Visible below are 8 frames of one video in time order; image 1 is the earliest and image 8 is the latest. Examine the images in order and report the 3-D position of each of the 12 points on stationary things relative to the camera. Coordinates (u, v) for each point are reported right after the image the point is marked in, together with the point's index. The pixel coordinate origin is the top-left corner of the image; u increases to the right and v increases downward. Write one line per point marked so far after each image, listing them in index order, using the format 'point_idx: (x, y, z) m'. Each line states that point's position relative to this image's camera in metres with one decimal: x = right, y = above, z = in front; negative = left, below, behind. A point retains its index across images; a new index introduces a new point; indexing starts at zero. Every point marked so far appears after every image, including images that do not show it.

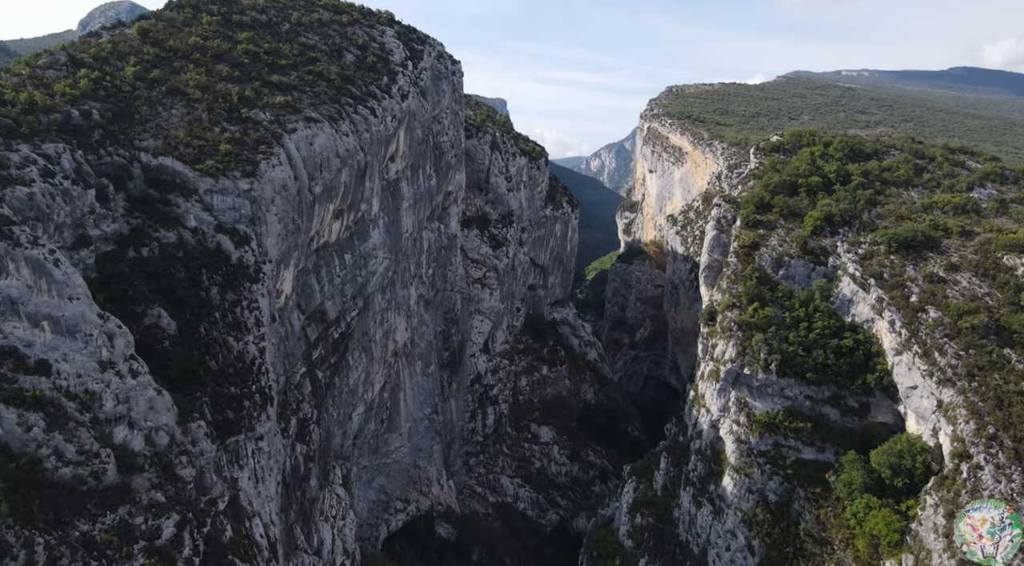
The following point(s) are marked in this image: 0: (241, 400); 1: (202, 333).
0: (-7.2, -3.1, +18.1) m
1: (-8.2, -1.3, +18.0) m
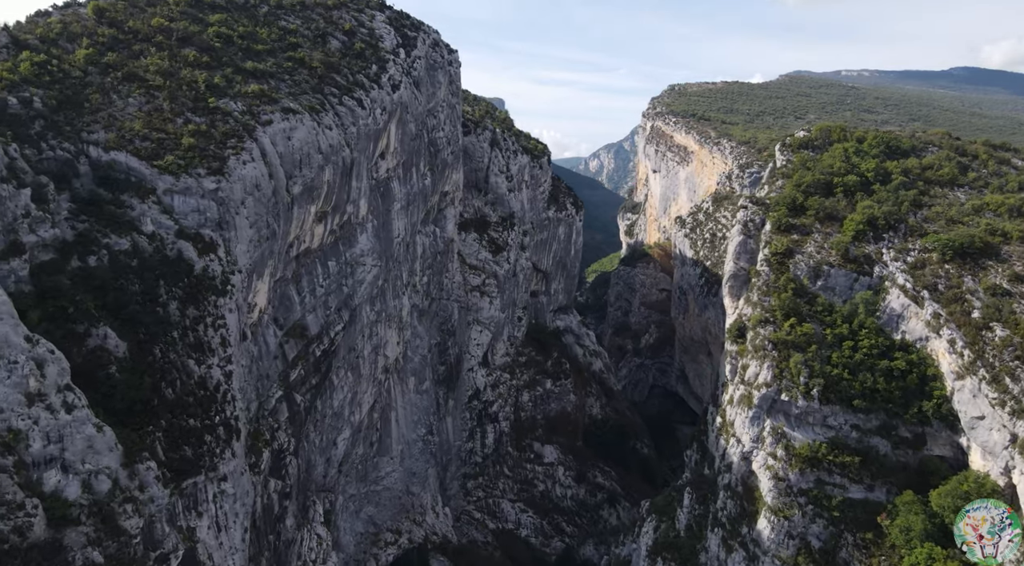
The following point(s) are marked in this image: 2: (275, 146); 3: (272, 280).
0: (-7.1, -3.5, +15.6) m
1: (-8.1, -1.6, +15.4) m
2: (-6.7, +3.9, +19.2) m
3: (-6.9, +0.1, +19.6) m
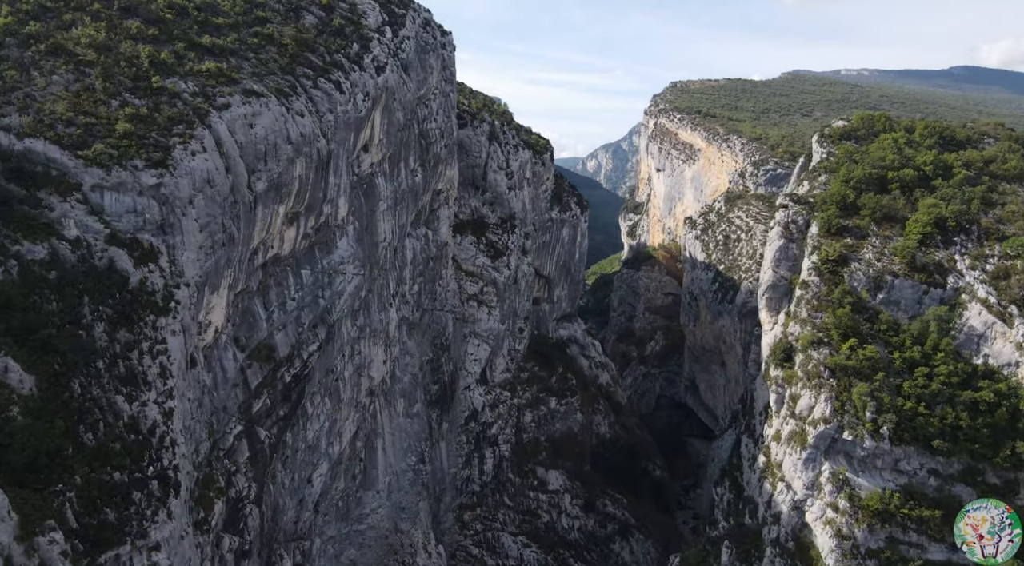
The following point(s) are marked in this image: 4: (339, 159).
0: (-7.0, -3.8, +12.5) m
1: (-8.0, -2.0, +12.3) m
2: (-6.6, +3.5, +16.1) m
3: (-6.8, -0.3, +16.5) m
4: (-5.0, +3.6, +19.7) m
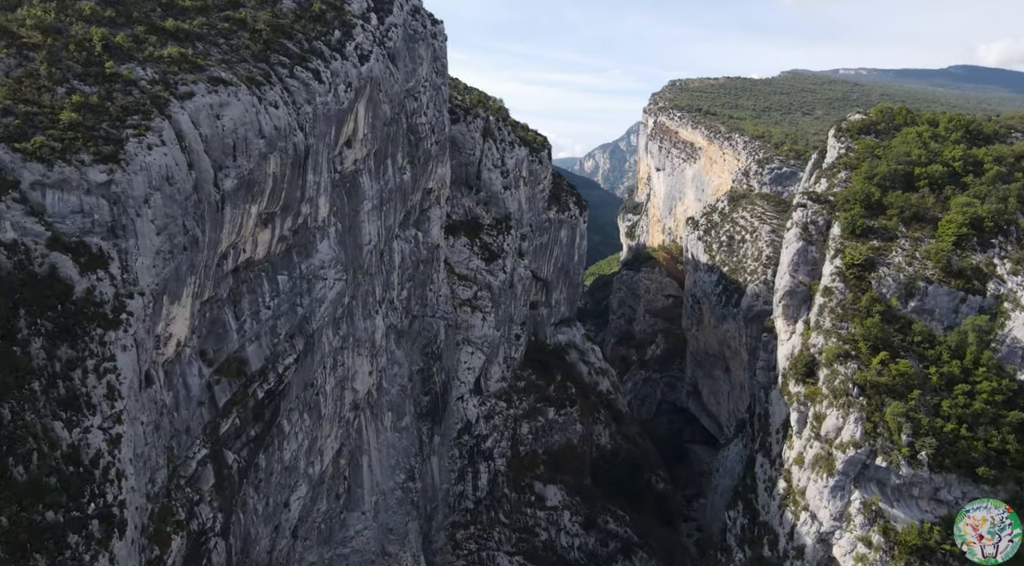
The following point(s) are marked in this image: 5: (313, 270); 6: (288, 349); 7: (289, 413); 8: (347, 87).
0: (-7.1, -4.0, +10.9) m
1: (-8.1, -2.2, +10.8) m
2: (-6.8, +3.4, +14.6) m
3: (-7.0, -0.4, +14.9) m
4: (-5.2, +3.4, +18.1) m
5: (-5.4, +0.4, +18.5) m
6: (-5.8, -1.7, +17.5) m
7: (-5.8, -3.4, +17.6) m
8: (-4.6, +5.4, +18.8) m
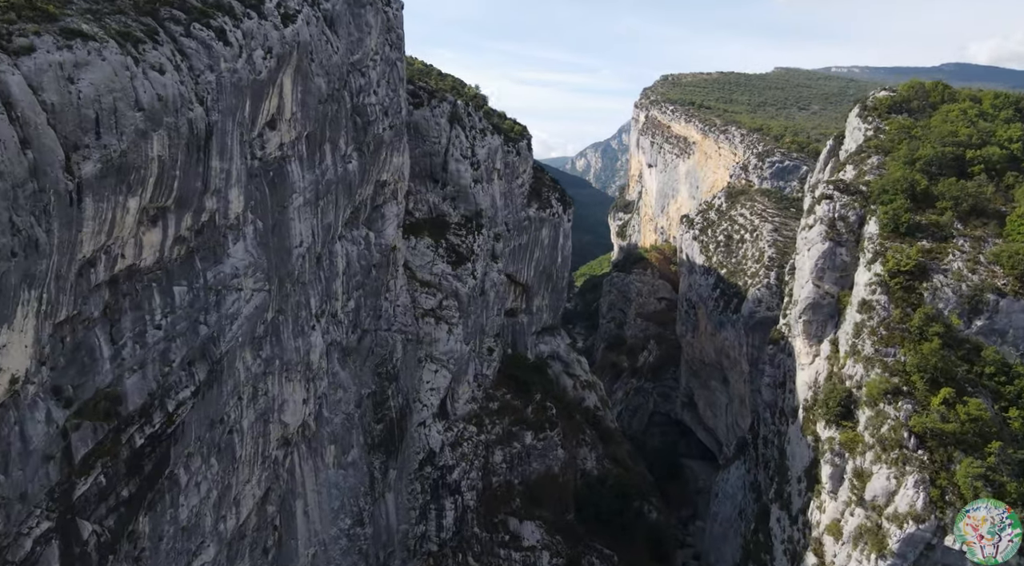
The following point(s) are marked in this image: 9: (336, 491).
0: (-8.0, -4.3, +7.3) m
1: (-8.9, -2.4, +7.1) m
2: (-7.7, +3.1, +11.0) m
3: (-7.9, -0.7, +11.3) m
4: (-6.1, +3.2, +14.6) m
5: (-6.4, +0.1, +15.0) m
6: (-6.7, -2.0, +13.9) m
7: (-6.7, -3.6, +14.0) m
8: (-5.6, +5.2, +15.2) m
9: (-5.0, -5.9, +19.1) m
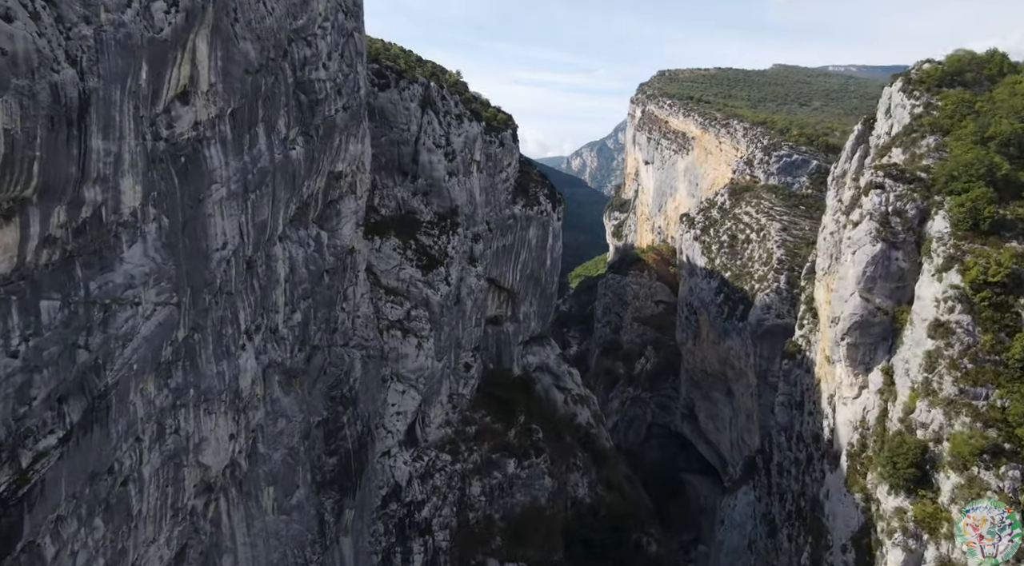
0: (-8.5, -4.5, +4.2) m
1: (-9.5, -2.7, +4.0) m
2: (-8.3, +2.9, +7.8) m
3: (-8.5, -0.9, +8.2) m
4: (-6.7, +3.0, +11.4) m
5: (-7.0, -0.1, +11.8) m
6: (-7.3, -2.2, +10.8) m
7: (-7.3, -3.9, +10.9) m
8: (-6.2, +5.0, +12.1) m
9: (-5.6, -6.1, +15.9) m
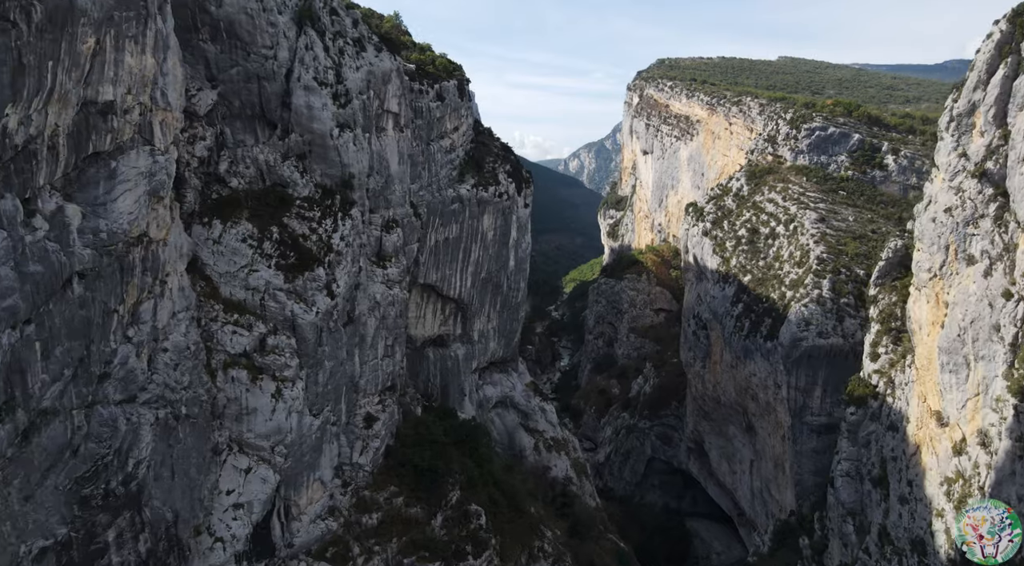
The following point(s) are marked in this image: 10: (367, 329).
0: (-10.2, -4.6, -3.7) m
1: (-11.1, -2.8, -3.9) m
2: (-9.9, +2.7, 0.0) m
3: (-10.1, -1.0, +0.3) m
4: (-8.4, +2.8, +3.6) m
5: (-8.6, -0.3, +4.0) m
6: (-8.9, -2.3, +2.9) m
7: (-8.9, -4.0, +3.0) m
8: (-7.8, +4.8, +4.3) m
9: (-7.2, -6.2, +8.0) m
10: (-3.2, -1.0, +15.2) m
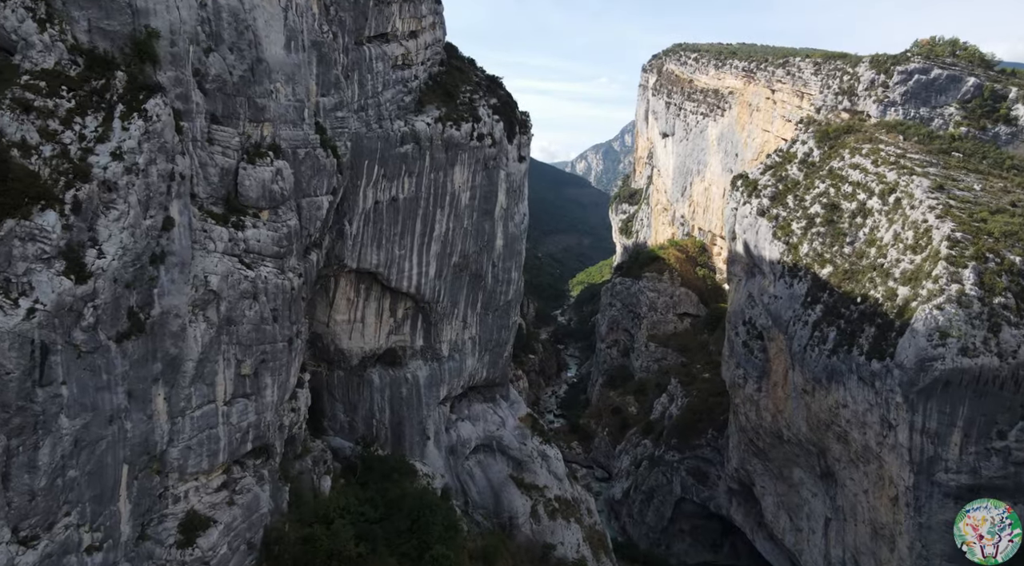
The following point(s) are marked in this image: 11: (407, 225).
0: (-10.7, -4.1, -11.3) m
1: (-11.7, -2.2, -11.5) m
2: (-10.4, +3.2, -7.6) m
3: (-10.6, -0.6, -7.2) m
4: (-8.8, +3.3, -4.0) m
5: (-9.1, +0.2, -3.6) m
6: (-9.4, -1.9, -4.7) m
7: (-9.4, -3.5, -4.6) m
8: (-8.3, +5.2, -3.3) m
9: (-7.7, -5.8, +0.4) m
10: (-3.6, -0.7, +7.6) m
11: (-1.9, +1.1, +13.3) m
